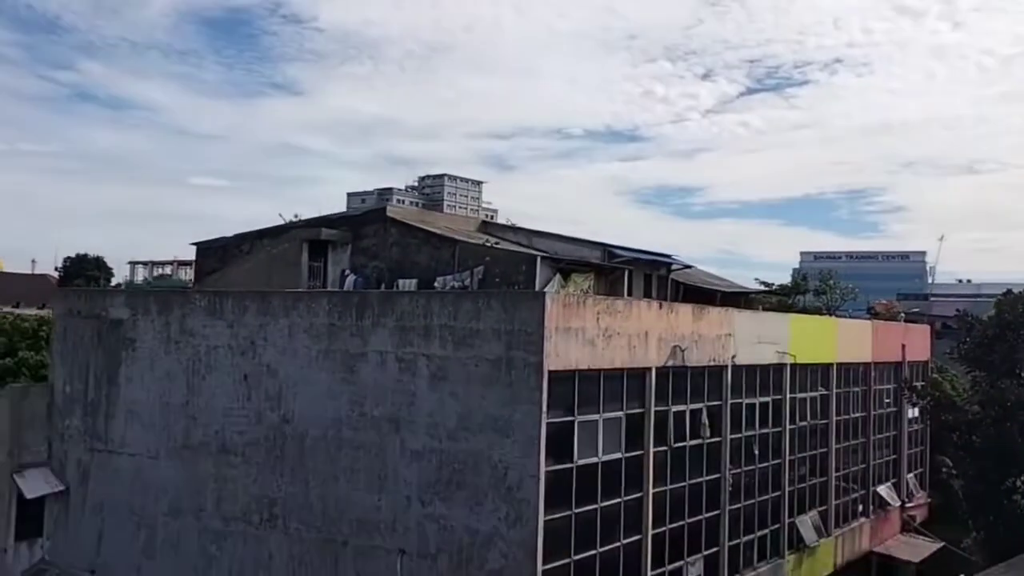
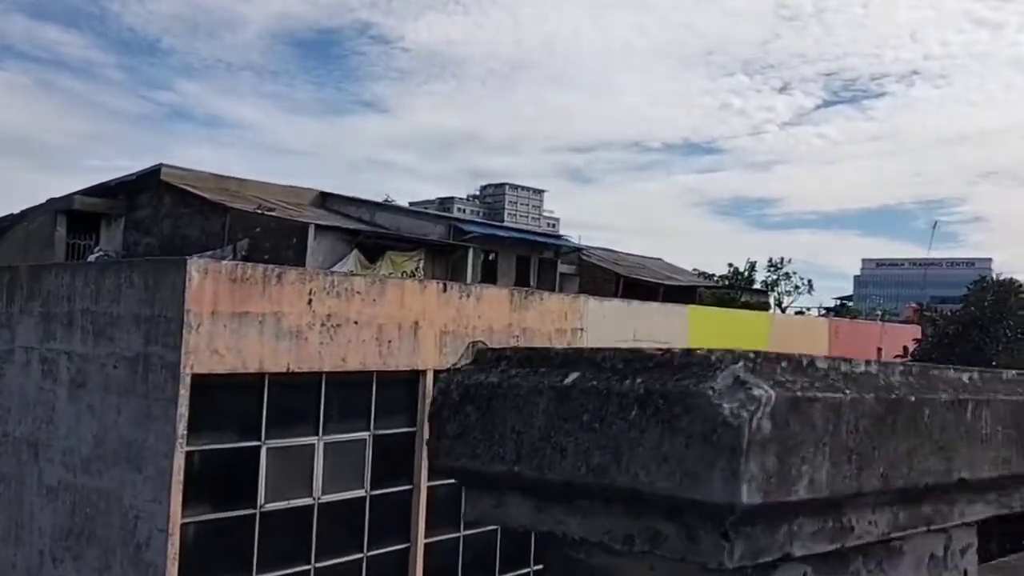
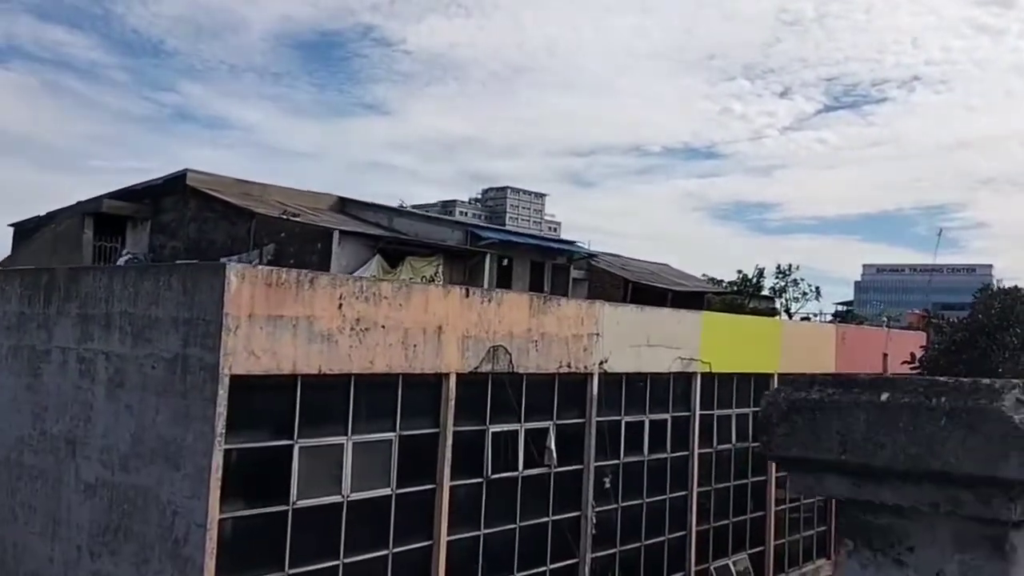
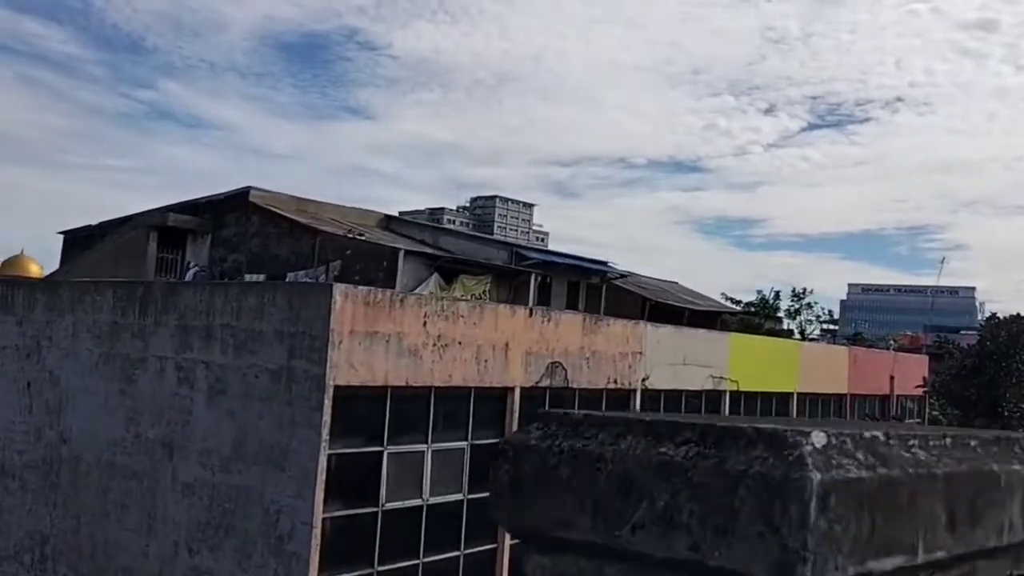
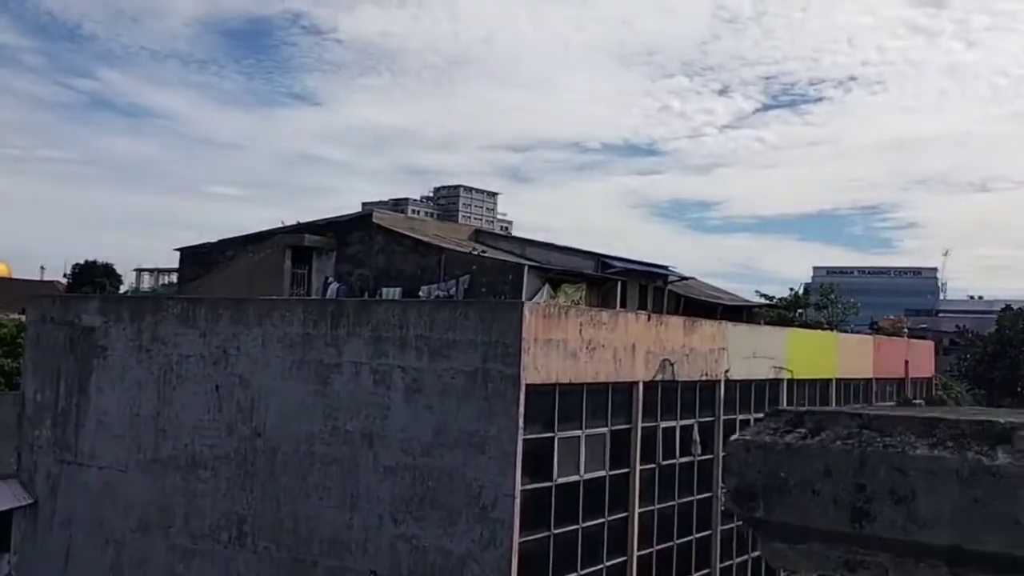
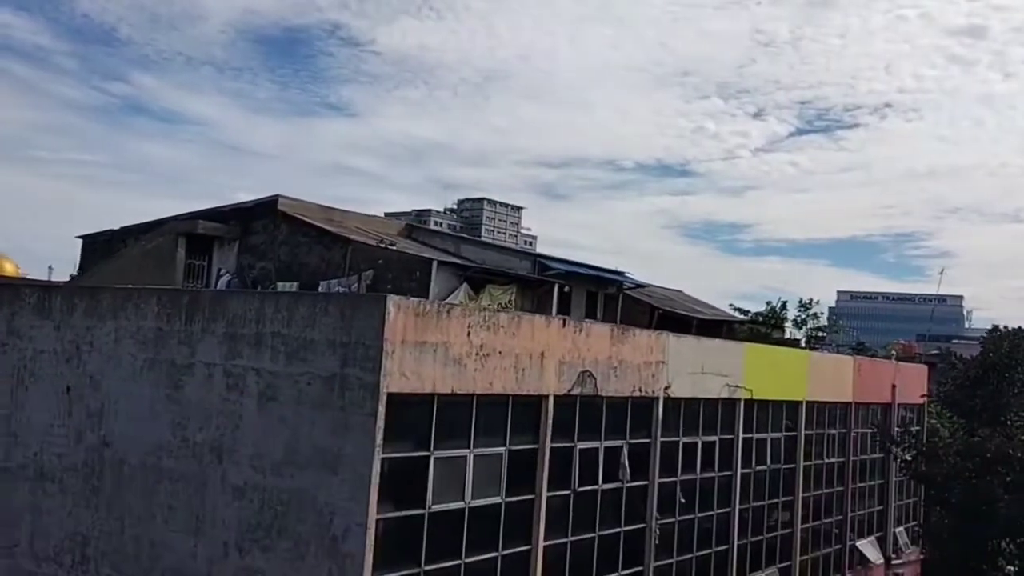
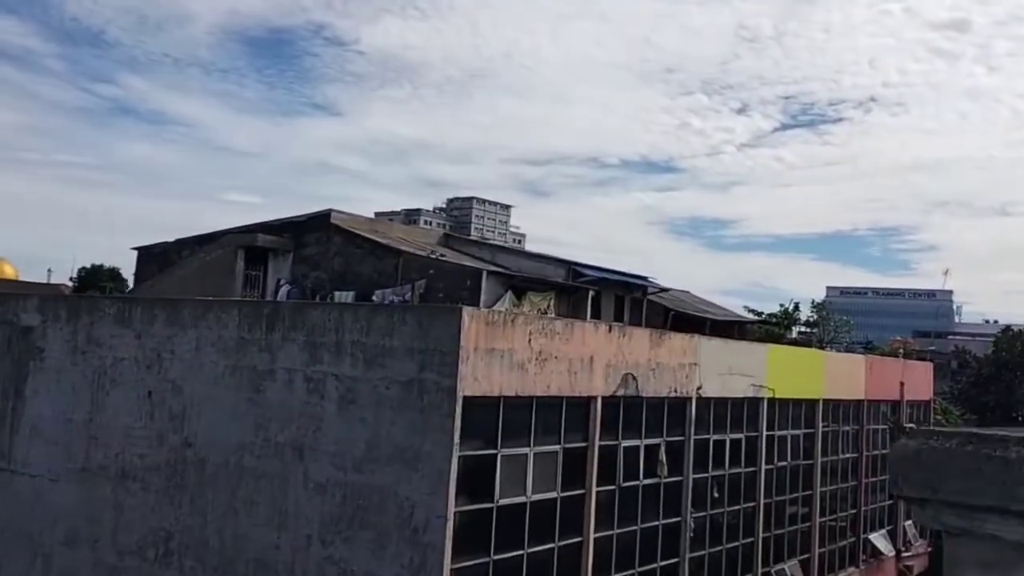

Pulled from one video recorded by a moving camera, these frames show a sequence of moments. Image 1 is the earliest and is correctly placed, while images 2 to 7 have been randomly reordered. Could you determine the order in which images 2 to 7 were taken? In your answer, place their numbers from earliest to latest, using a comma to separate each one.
5, 7, 6, 4, 3, 2
